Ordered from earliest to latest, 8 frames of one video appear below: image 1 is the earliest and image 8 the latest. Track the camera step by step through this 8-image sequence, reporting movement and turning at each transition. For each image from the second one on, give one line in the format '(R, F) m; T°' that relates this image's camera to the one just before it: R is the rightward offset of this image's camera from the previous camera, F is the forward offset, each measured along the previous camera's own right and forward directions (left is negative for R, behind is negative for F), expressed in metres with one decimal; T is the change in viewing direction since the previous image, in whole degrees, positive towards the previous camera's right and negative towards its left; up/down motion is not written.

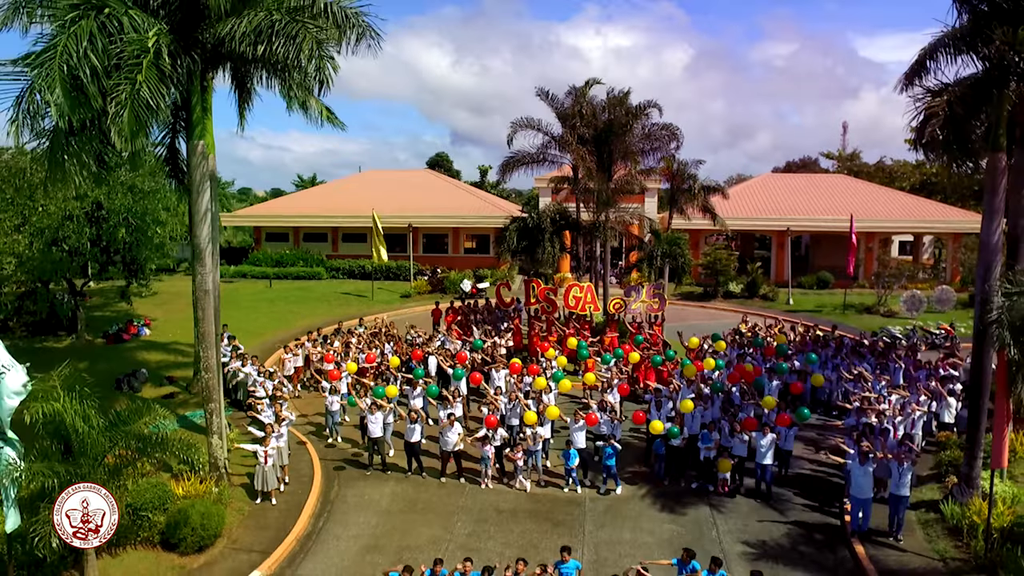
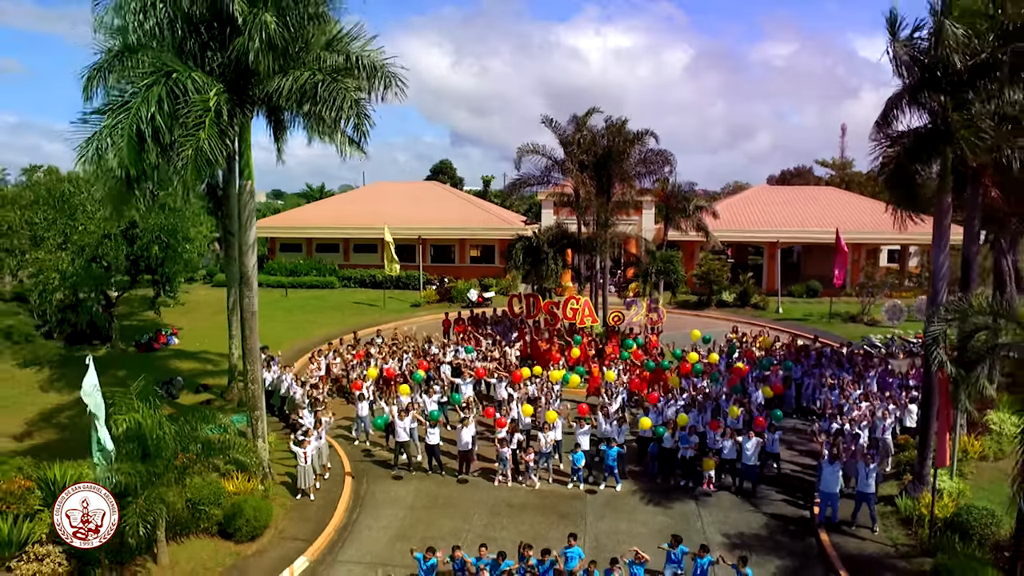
(-0.2, -1.4) m; 0°
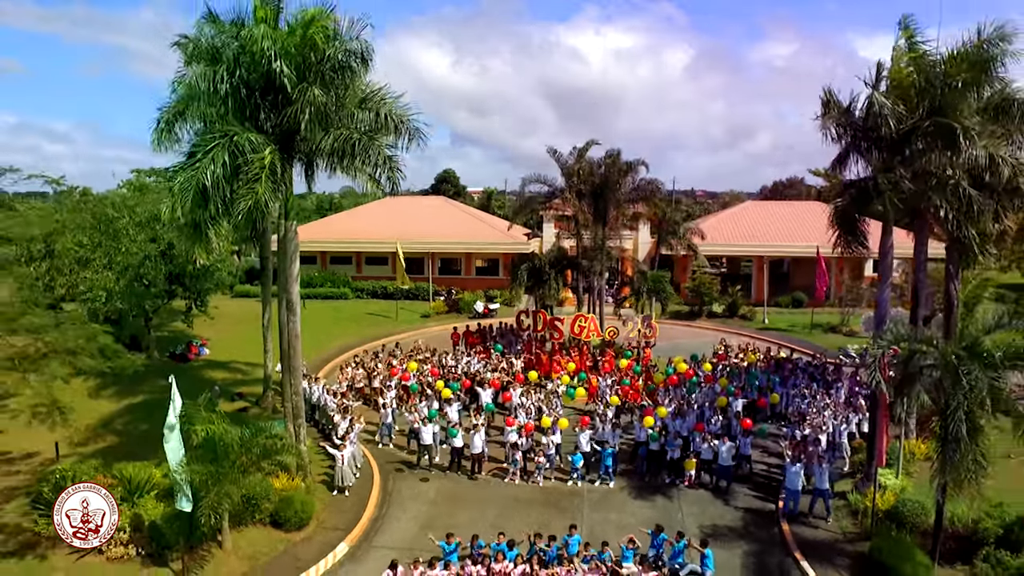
(-0.1, -1.8) m; 0°
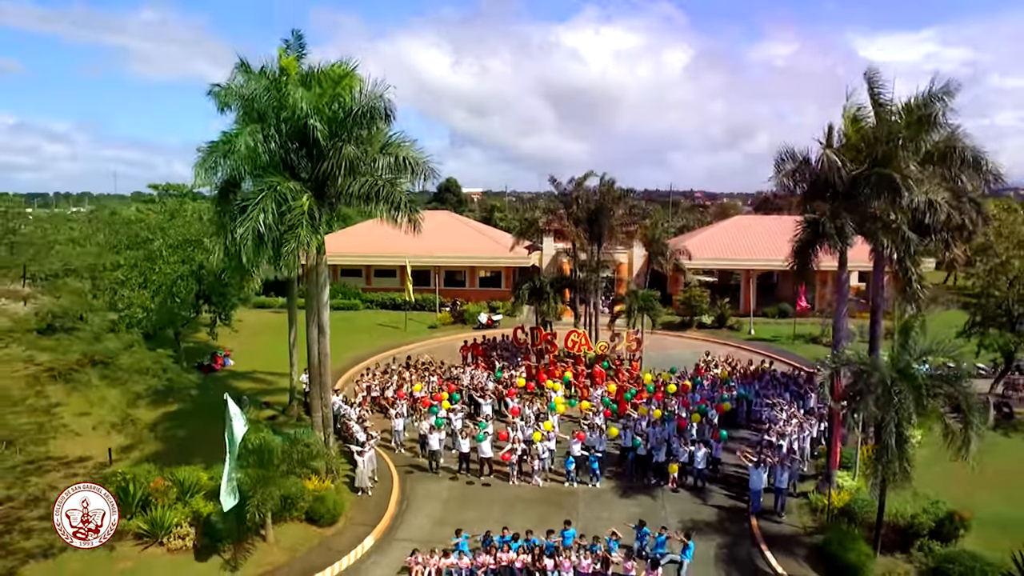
(-0.1, -1.8) m; 0°
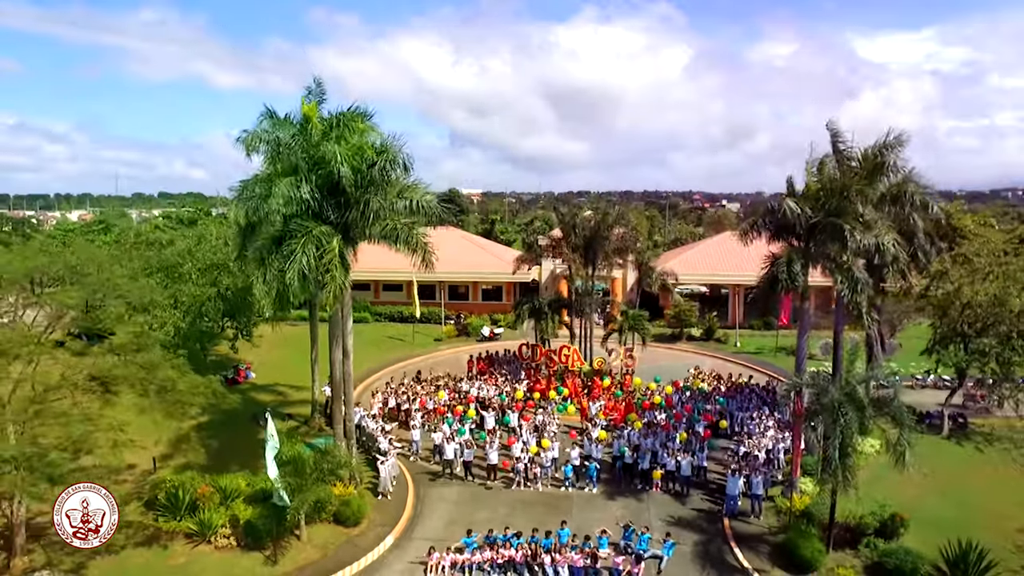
(-0.1, -2.0) m; 0°
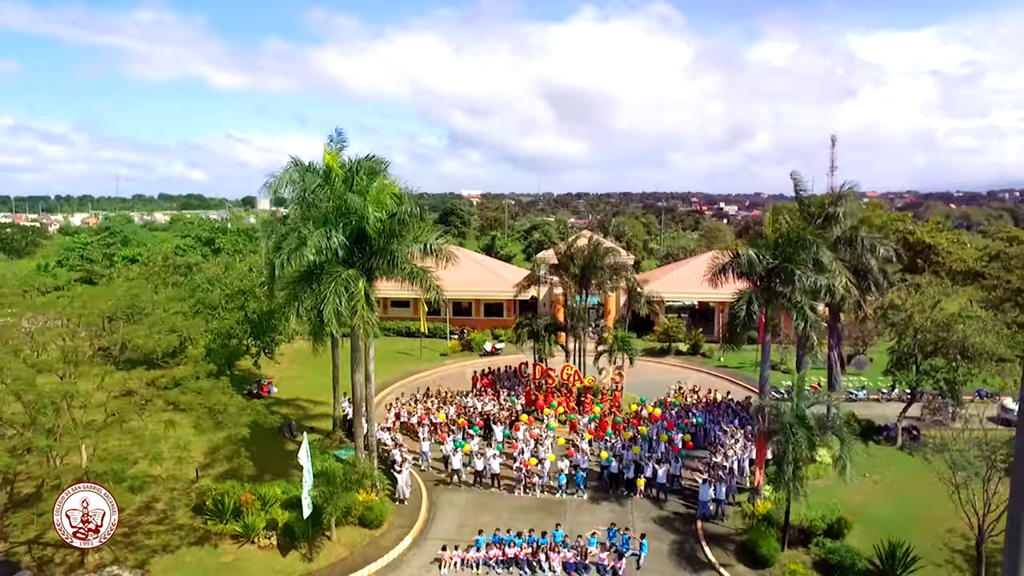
(0.0, -2.4) m; 0°
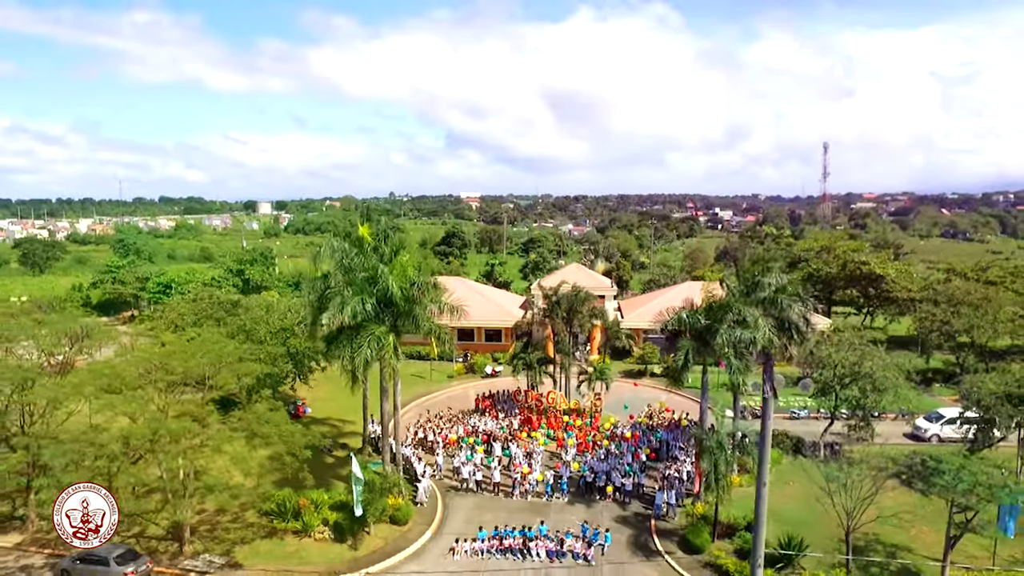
(+0.1, -5.4) m; 0°
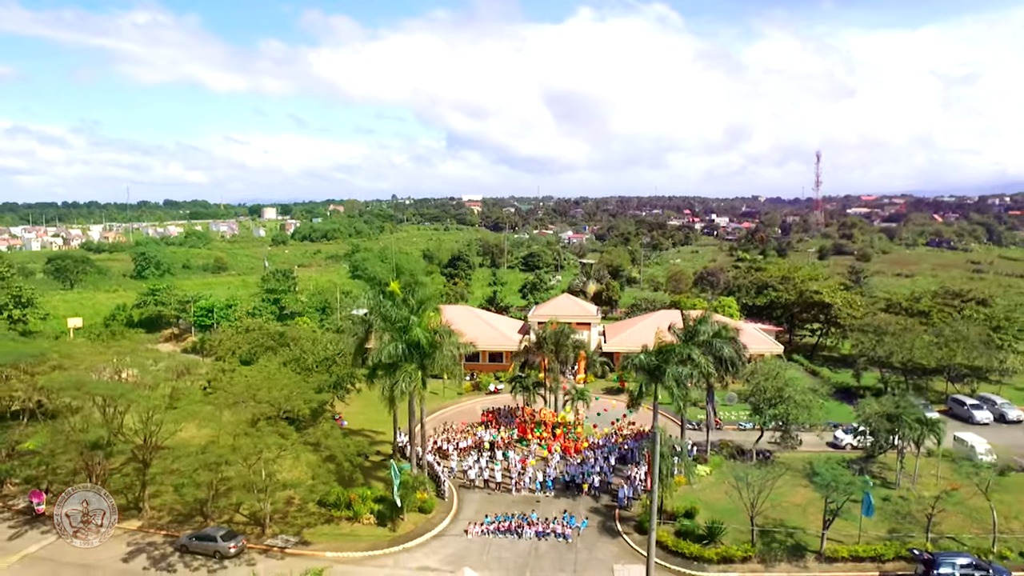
(+0.1, -7.7) m; 0°
